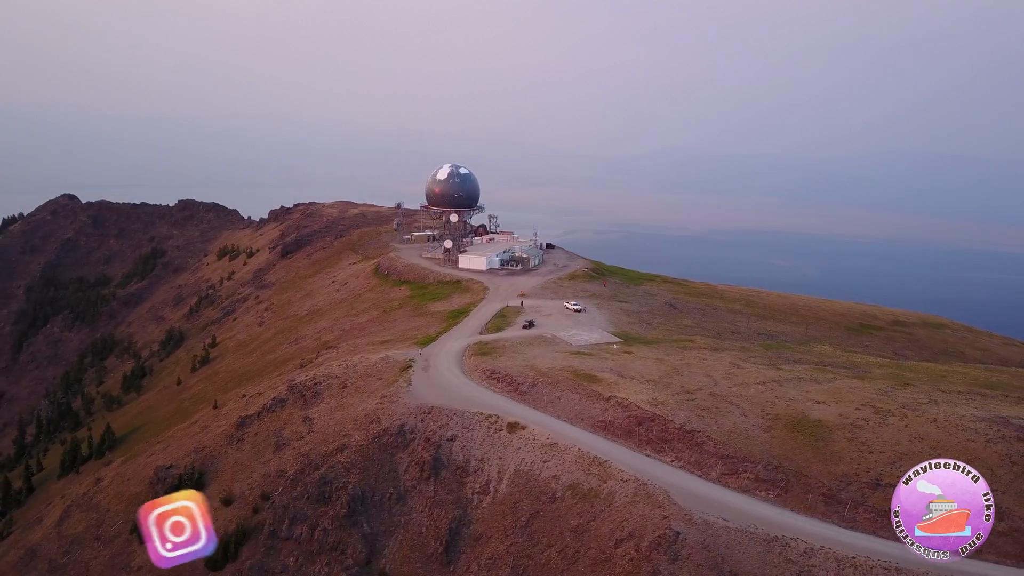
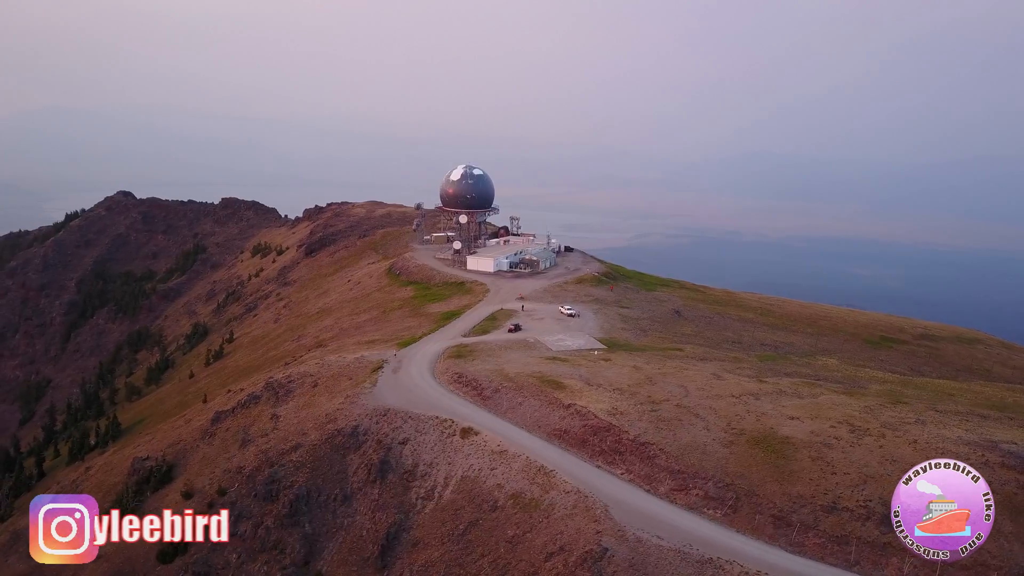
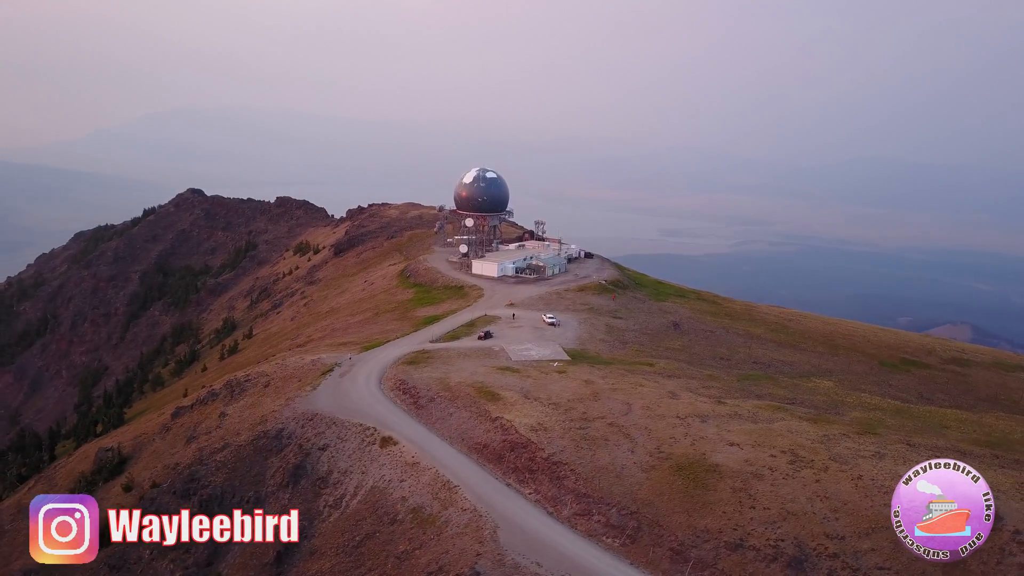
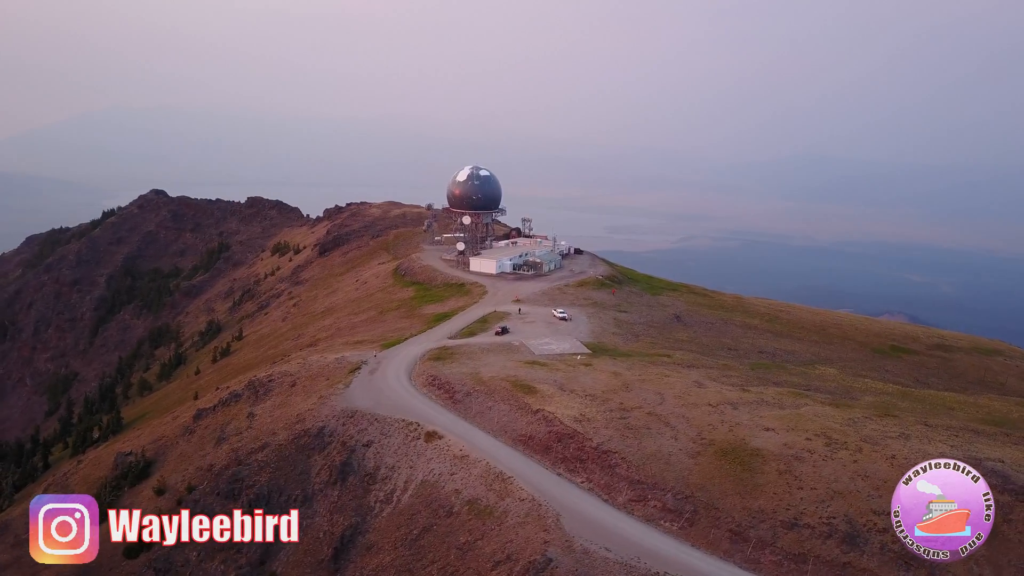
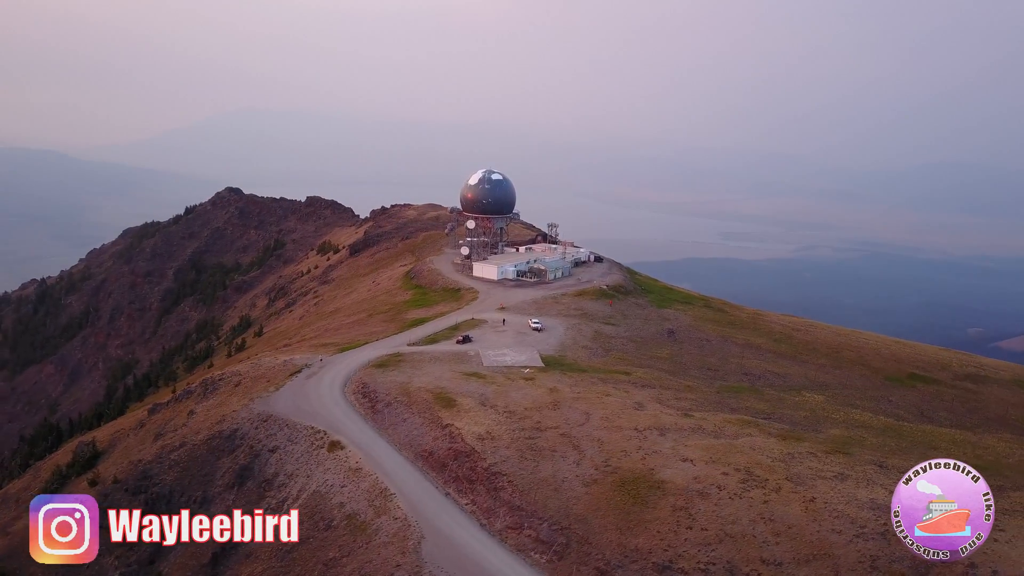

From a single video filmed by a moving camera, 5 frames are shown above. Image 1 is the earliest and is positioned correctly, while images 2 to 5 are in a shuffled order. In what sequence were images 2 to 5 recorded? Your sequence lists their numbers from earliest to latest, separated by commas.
2, 4, 3, 5
